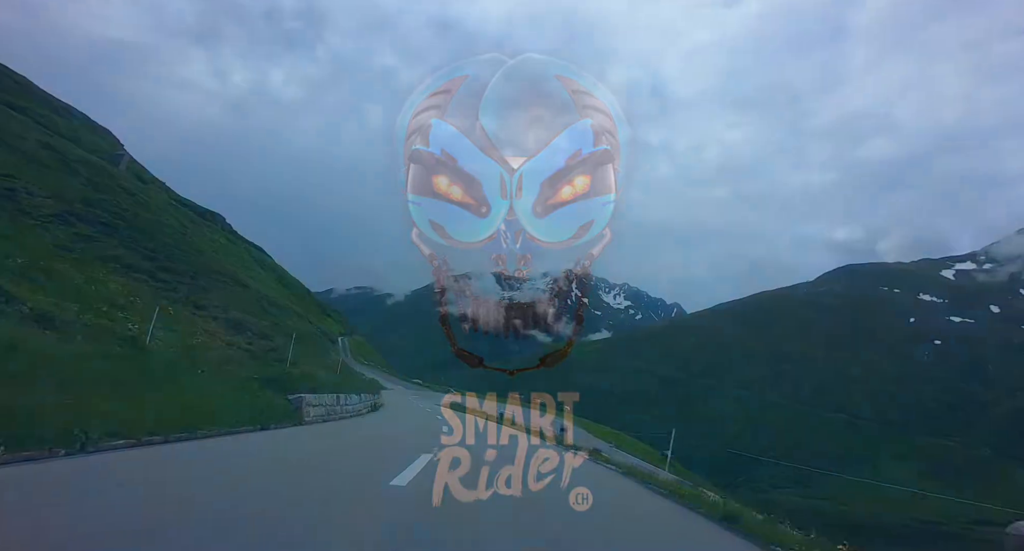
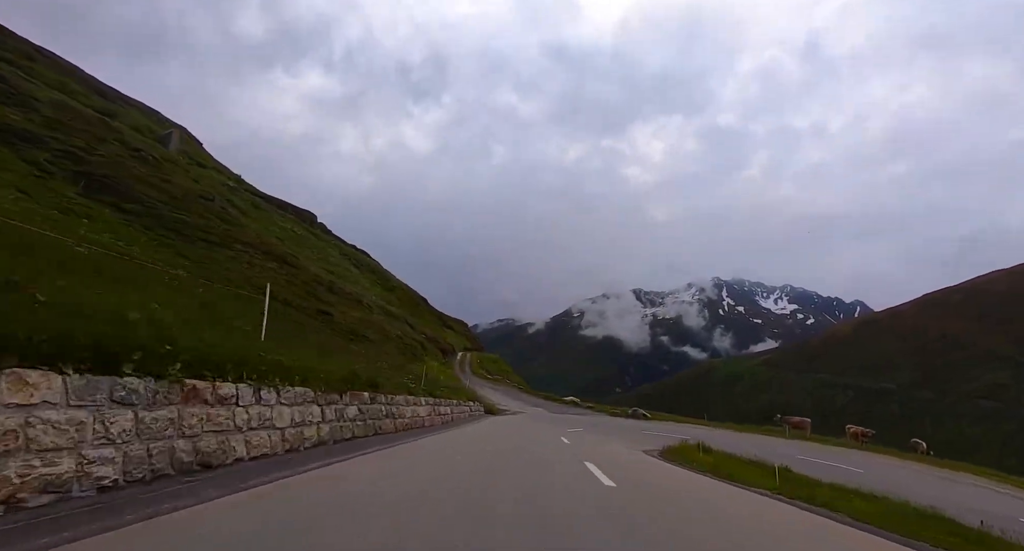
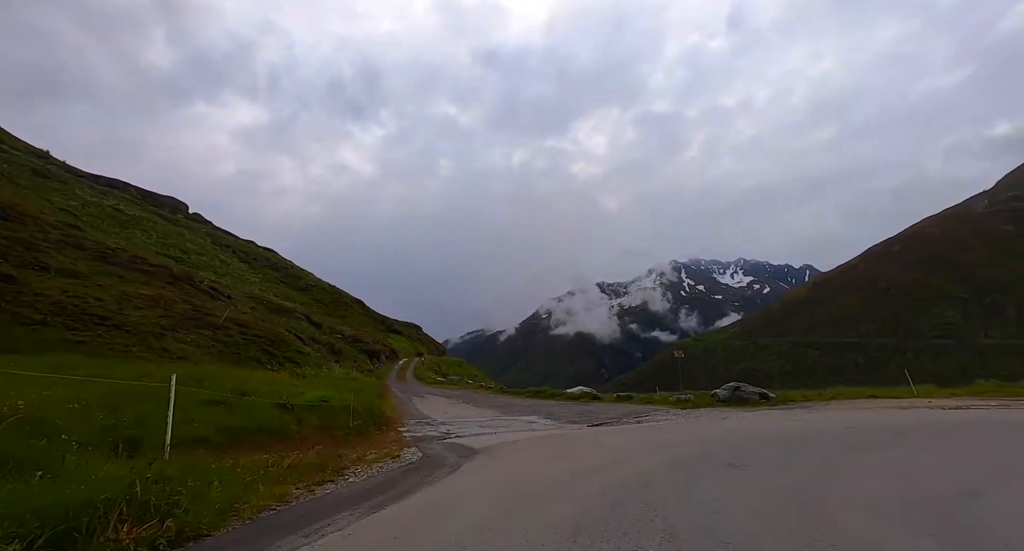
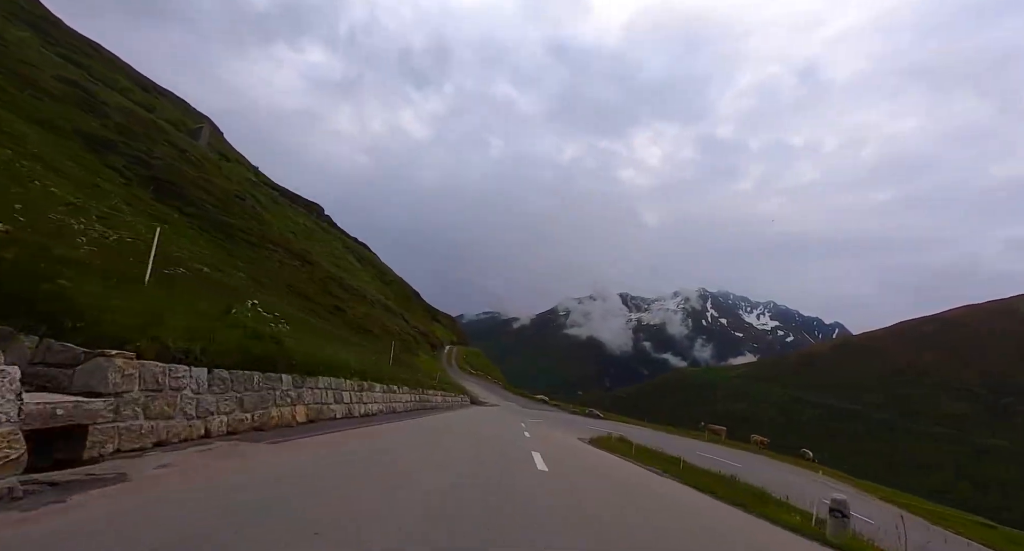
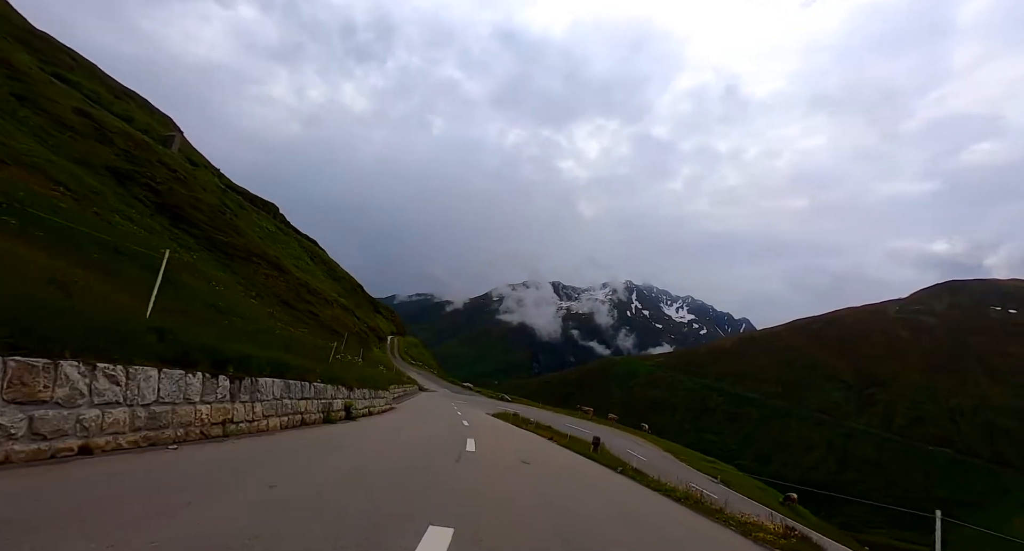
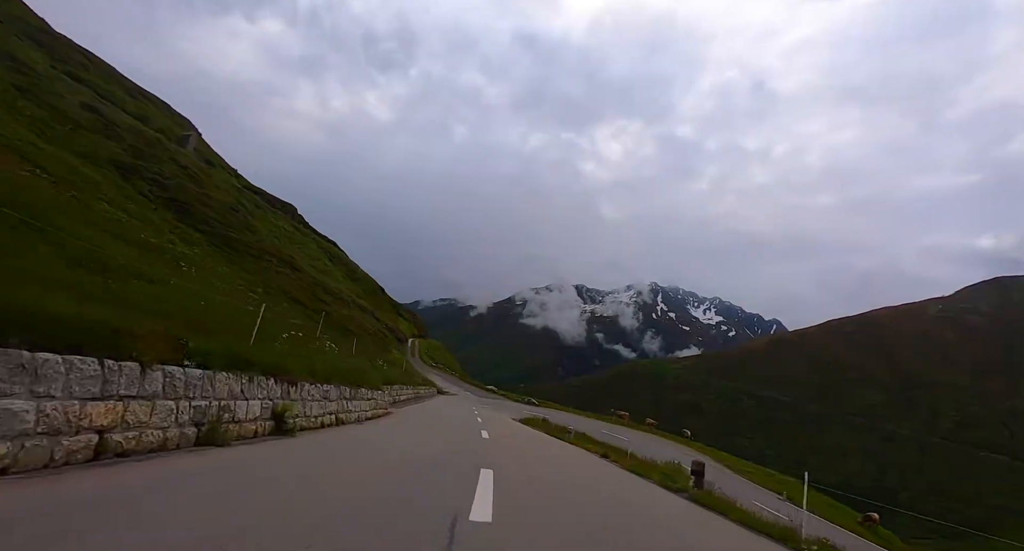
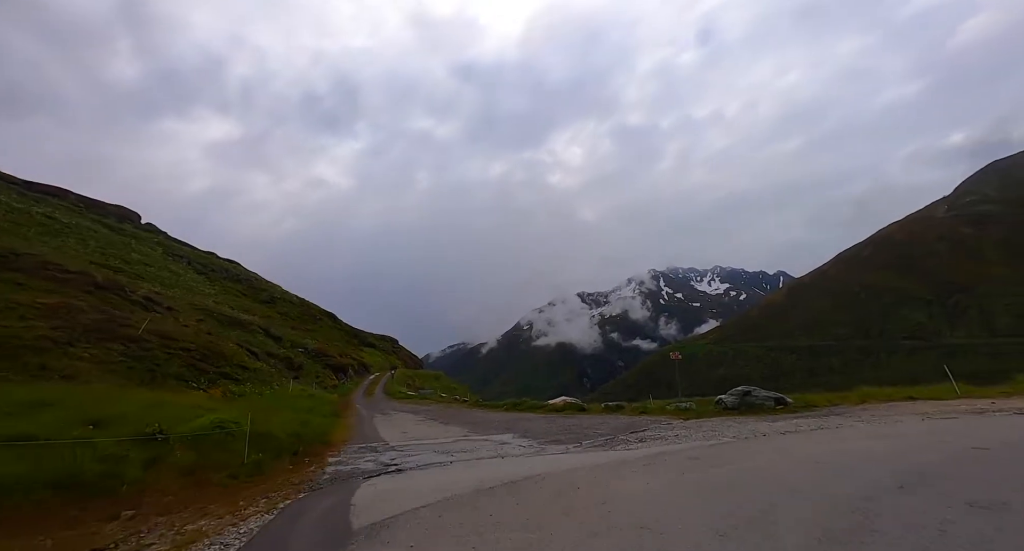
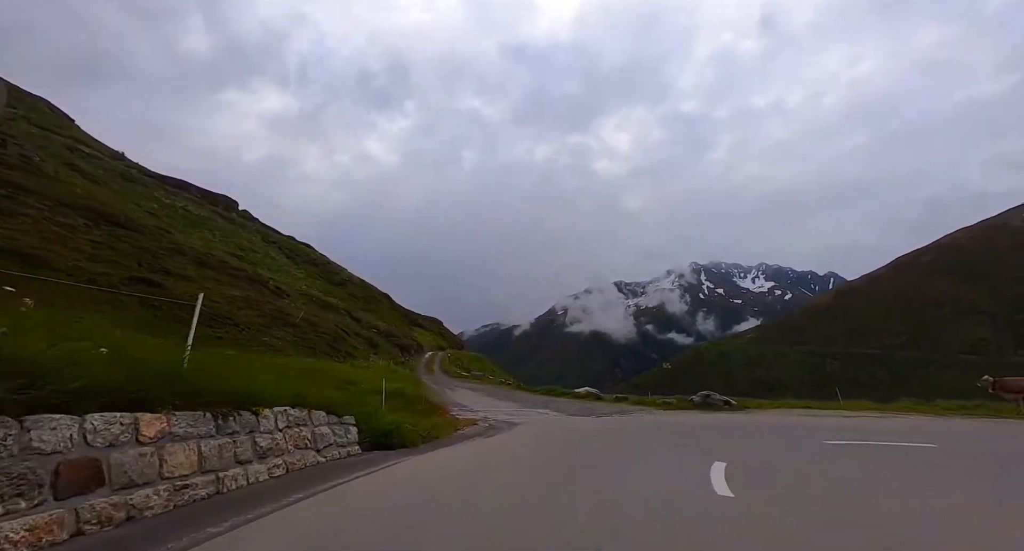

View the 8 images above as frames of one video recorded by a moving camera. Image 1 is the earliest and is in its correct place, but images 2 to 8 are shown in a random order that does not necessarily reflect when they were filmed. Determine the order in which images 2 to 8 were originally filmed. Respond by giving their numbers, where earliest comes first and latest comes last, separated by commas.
5, 6, 4, 2, 8, 3, 7
